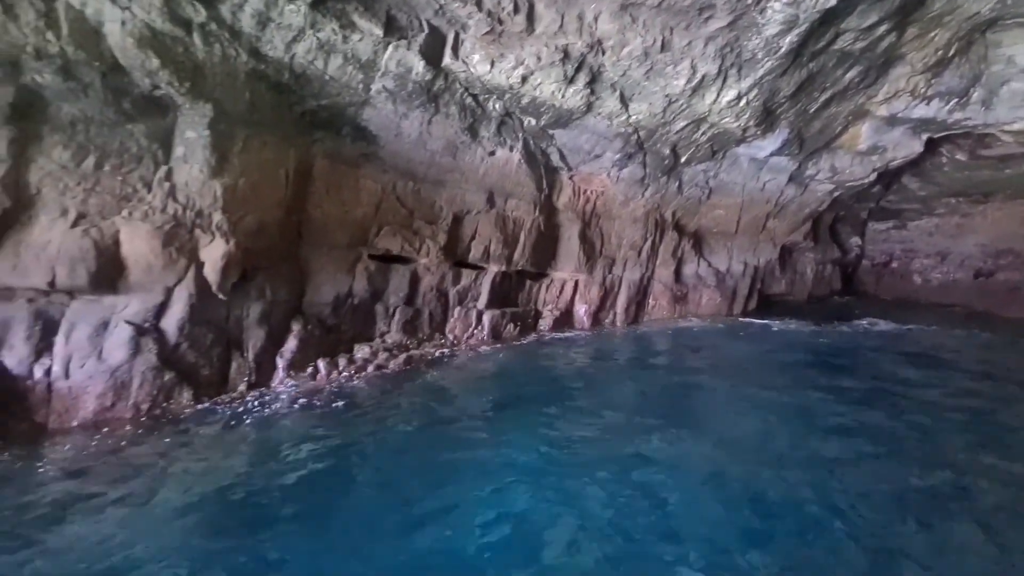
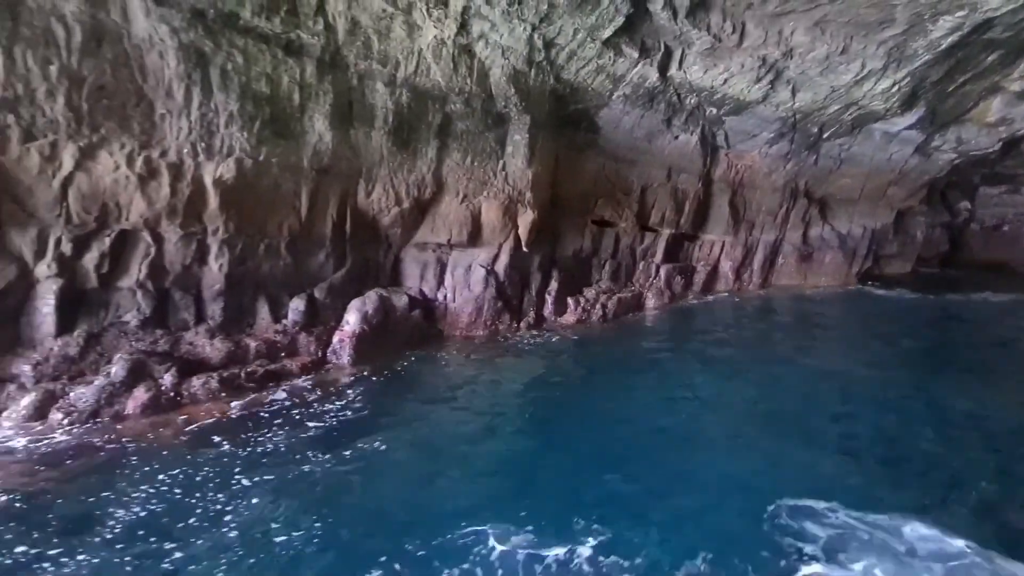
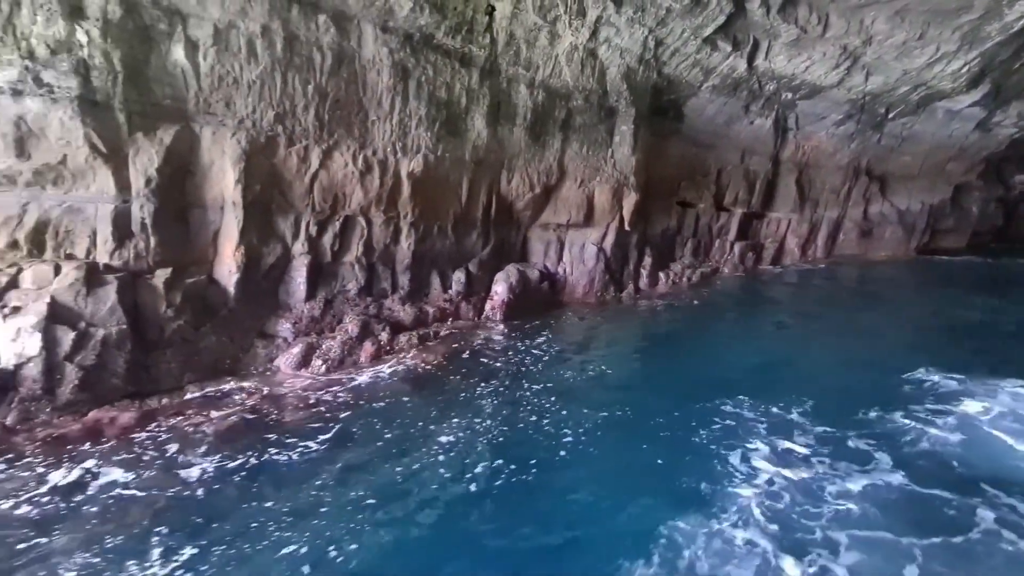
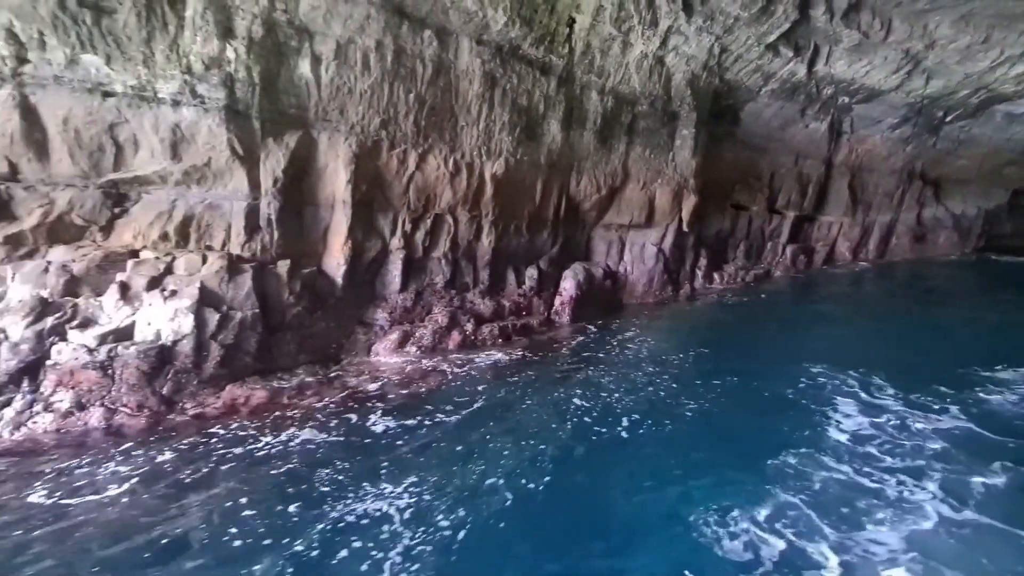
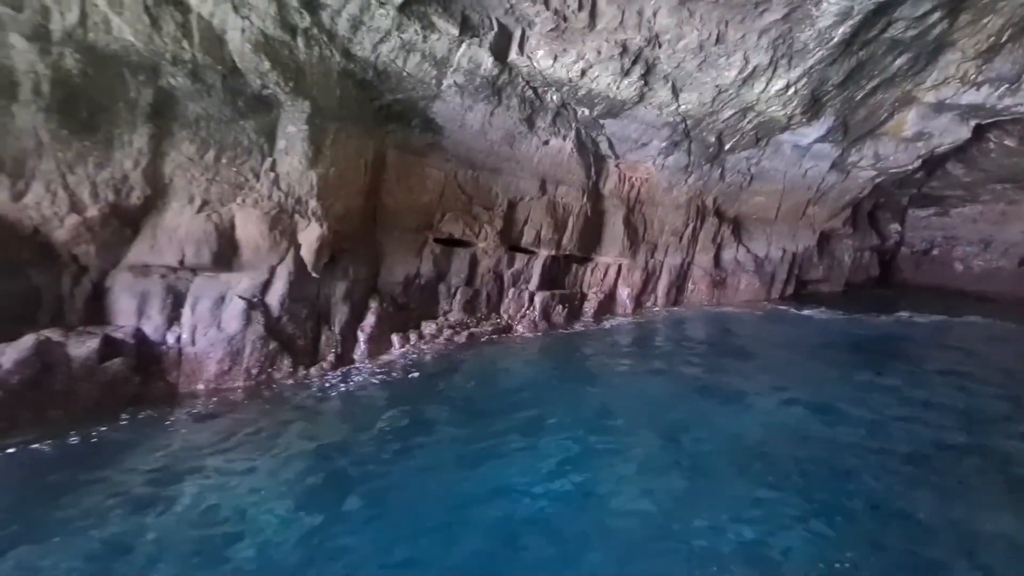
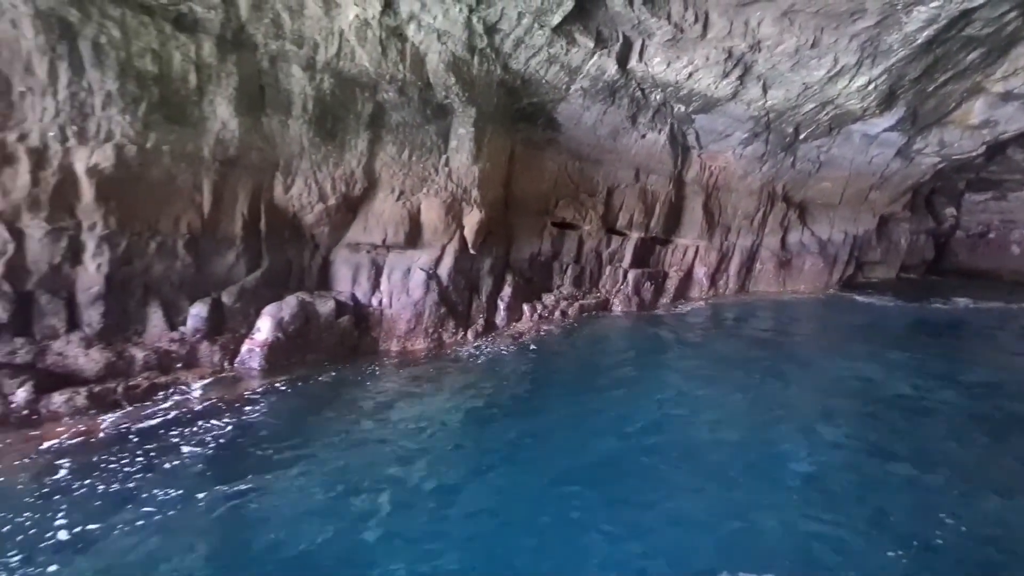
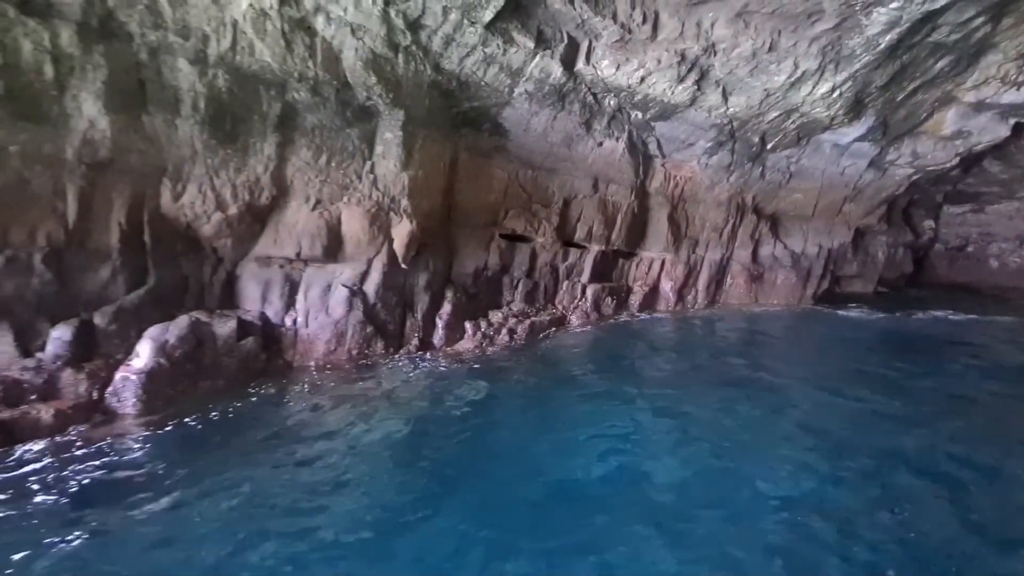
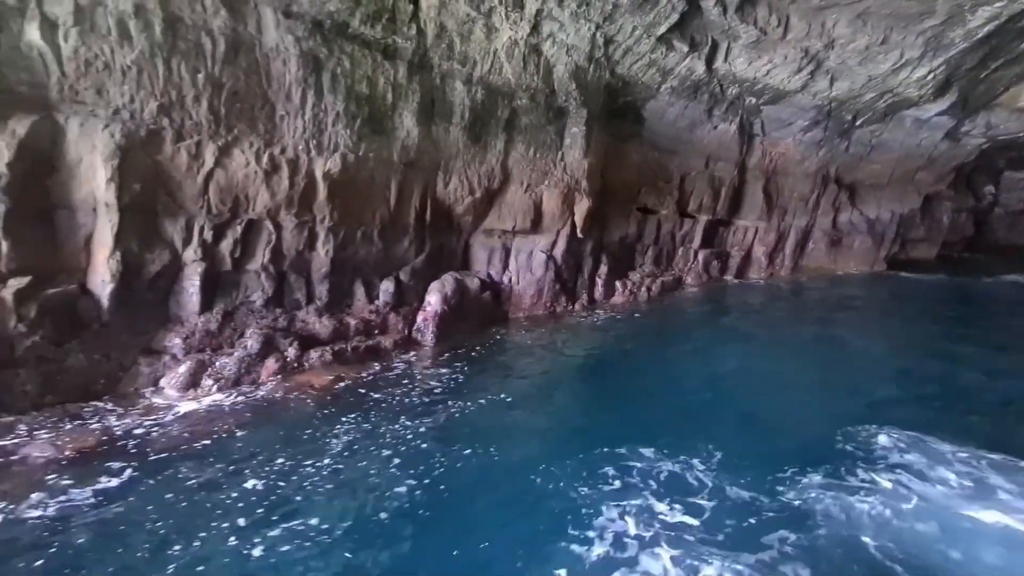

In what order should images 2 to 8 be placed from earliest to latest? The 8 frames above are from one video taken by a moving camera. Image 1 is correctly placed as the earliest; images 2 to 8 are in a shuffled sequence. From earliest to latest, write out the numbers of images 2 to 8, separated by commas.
5, 7, 6, 2, 8, 3, 4
